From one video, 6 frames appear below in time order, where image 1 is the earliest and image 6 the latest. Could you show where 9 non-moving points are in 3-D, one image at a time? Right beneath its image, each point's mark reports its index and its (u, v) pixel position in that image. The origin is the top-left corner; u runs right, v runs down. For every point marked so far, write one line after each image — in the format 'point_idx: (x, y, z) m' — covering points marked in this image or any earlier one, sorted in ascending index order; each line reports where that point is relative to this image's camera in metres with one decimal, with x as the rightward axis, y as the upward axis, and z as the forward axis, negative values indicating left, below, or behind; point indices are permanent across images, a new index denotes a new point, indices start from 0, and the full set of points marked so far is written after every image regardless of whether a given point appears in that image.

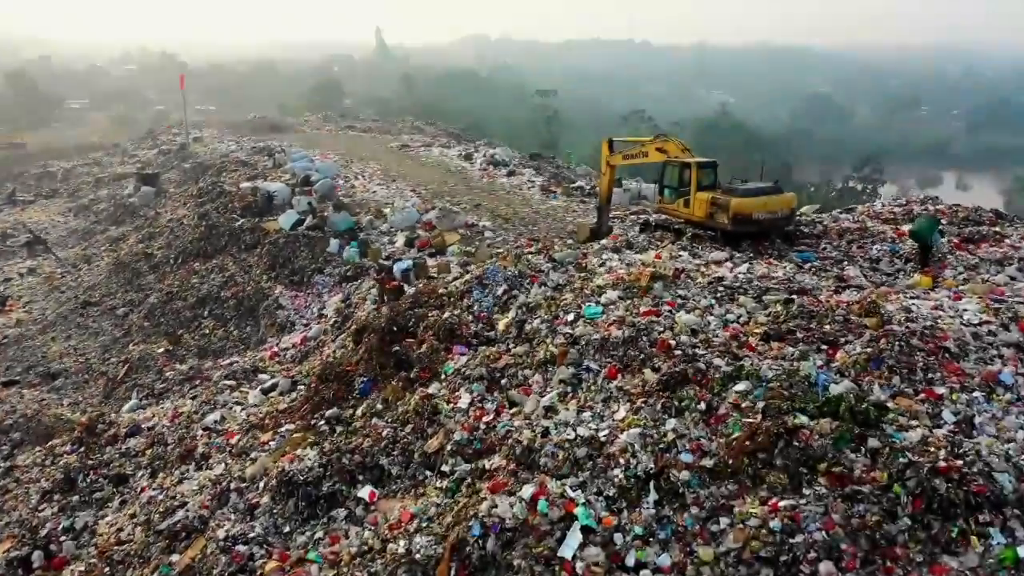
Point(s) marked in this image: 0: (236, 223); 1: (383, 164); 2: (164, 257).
0: (-4.6, +1.1, +11.8) m
1: (-2.9, +2.8, +15.8) m
2: (-6.2, +0.5, +12.5) m
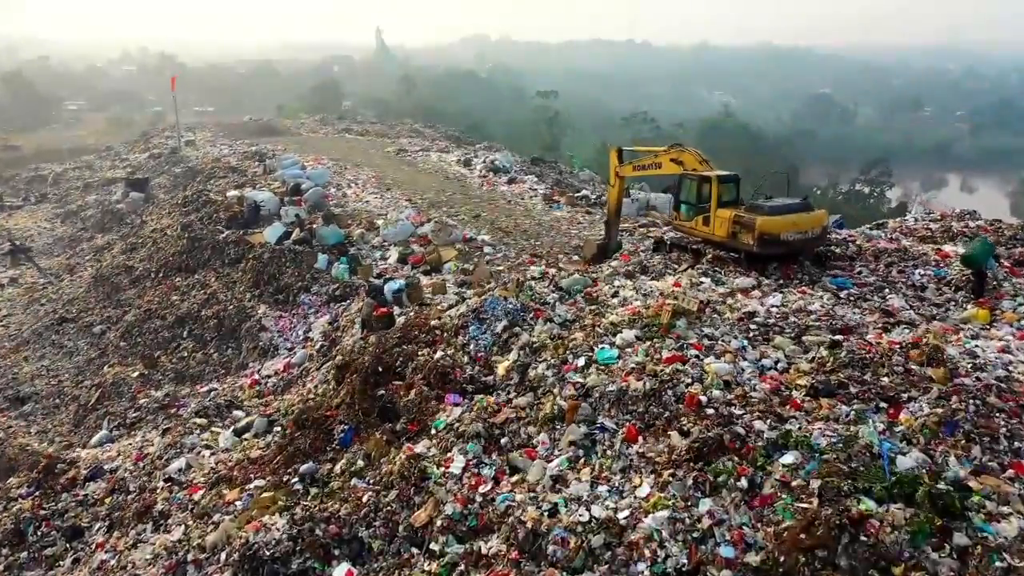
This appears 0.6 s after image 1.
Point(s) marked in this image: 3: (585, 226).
0: (-4.6, +0.8, +11.2) m
1: (-2.9, +2.5, +15.1) m
2: (-6.2, +0.3, +11.8) m
3: (+1.1, +0.9, +10.5) m
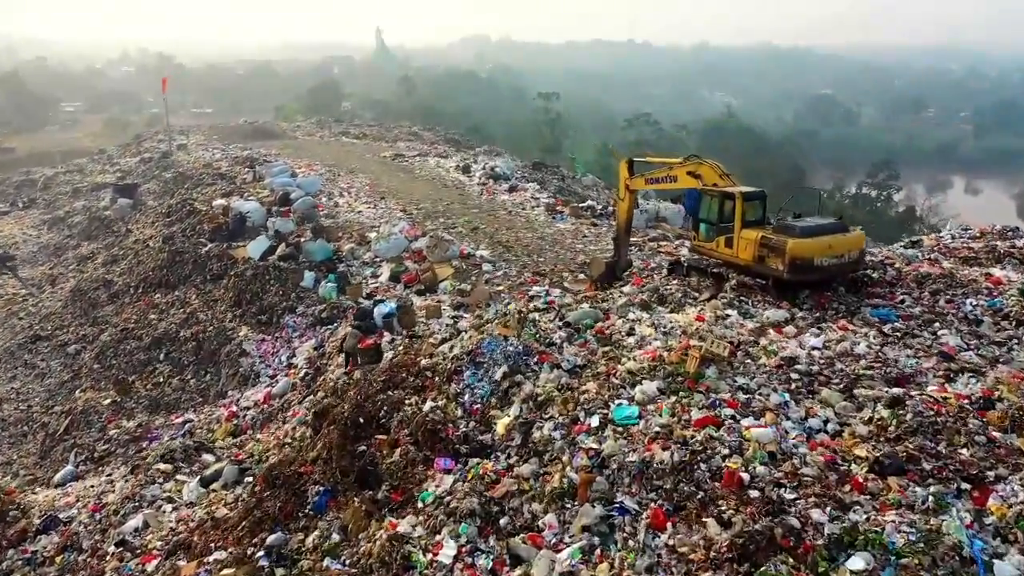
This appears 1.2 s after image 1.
0: (-4.6, +0.6, +10.5) m
1: (-2.9, +2.3, +14.5) m
2: (-6.1, 0.0, +11.1) m
3: (+1.1, +0.7, +9.9) m
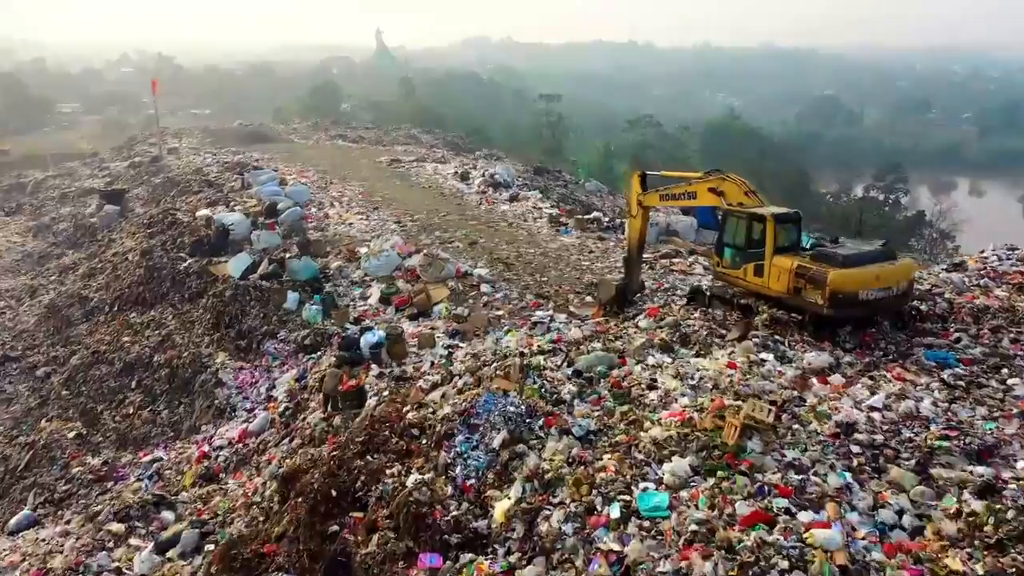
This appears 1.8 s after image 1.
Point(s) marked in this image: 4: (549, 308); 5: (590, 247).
0: (-4.6, +0.3, +9.8) m
1: (-2.8, +2.0, +13.8) m
2: (-6.1, -0.2, +10.4) m
3: (+1.1, +0.4, +9.2) m
4: (+0.4, -0.2, +7.4) m
5: (+1.0, +0.6, +9.5) m
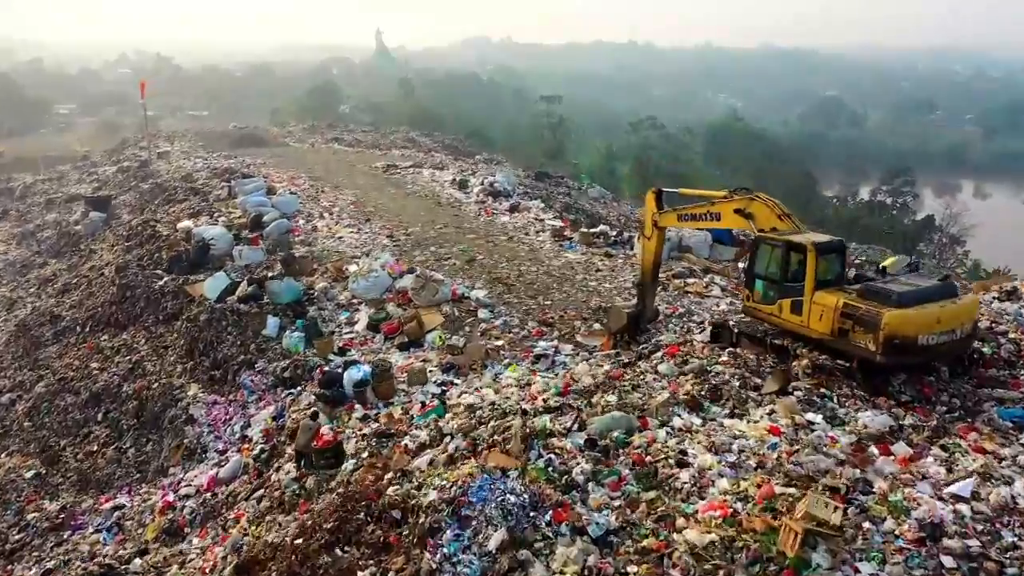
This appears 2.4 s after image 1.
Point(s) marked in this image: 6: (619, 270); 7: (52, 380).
0: (-4.6, +0.1, +9.1) m
1: (-2.8, +1.8, +13.1) m
2: (-6.1, -0.5, +9.7) m
3: (+1.1, +0.2, +8.5) m
4: (+0.4, -0.5, +6.7) m
5: (+1.1, +0.3, +8.8) m
6: (+1.3, +0.2, +8.6) m
7: (-5.6, -1.1, +8.5) m
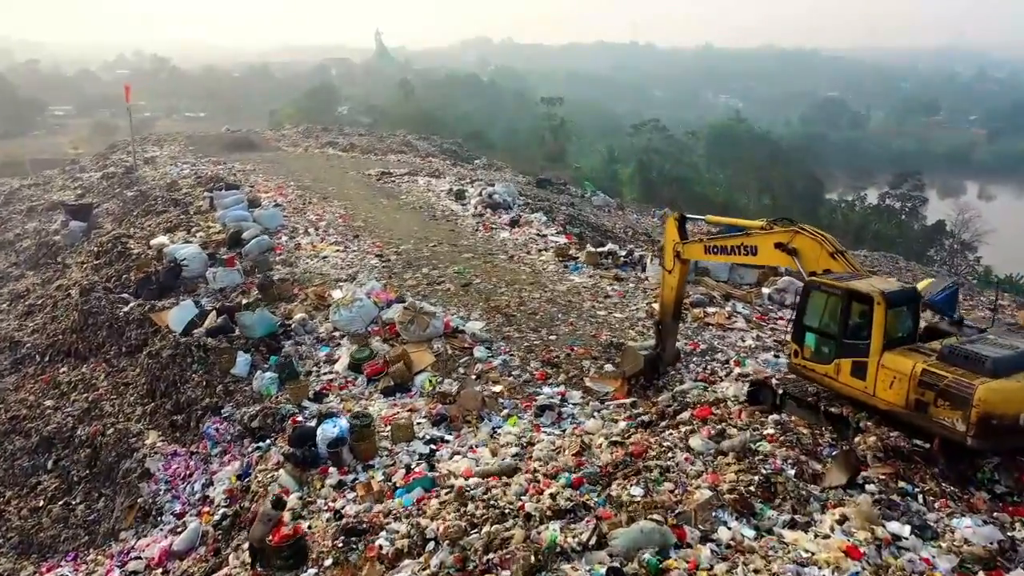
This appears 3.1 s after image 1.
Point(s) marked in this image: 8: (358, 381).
0: (-4.6, -0.2, +8.3) m
1: (-2.8, +1.4, +12.3) m
2: (-6.1, -0.8, +8.9) m
3: (+1.1, -0.1, +7.6) m
4: (+0.4, -0.8, +5.9) m
5: (+1.1, 0.0, +8.0) m
6: (+1.3, -0.1, +7.8) m
7: (-5.6, -1.4, +7.7) m
8: (-1.3, -0.8, +6.1) m
